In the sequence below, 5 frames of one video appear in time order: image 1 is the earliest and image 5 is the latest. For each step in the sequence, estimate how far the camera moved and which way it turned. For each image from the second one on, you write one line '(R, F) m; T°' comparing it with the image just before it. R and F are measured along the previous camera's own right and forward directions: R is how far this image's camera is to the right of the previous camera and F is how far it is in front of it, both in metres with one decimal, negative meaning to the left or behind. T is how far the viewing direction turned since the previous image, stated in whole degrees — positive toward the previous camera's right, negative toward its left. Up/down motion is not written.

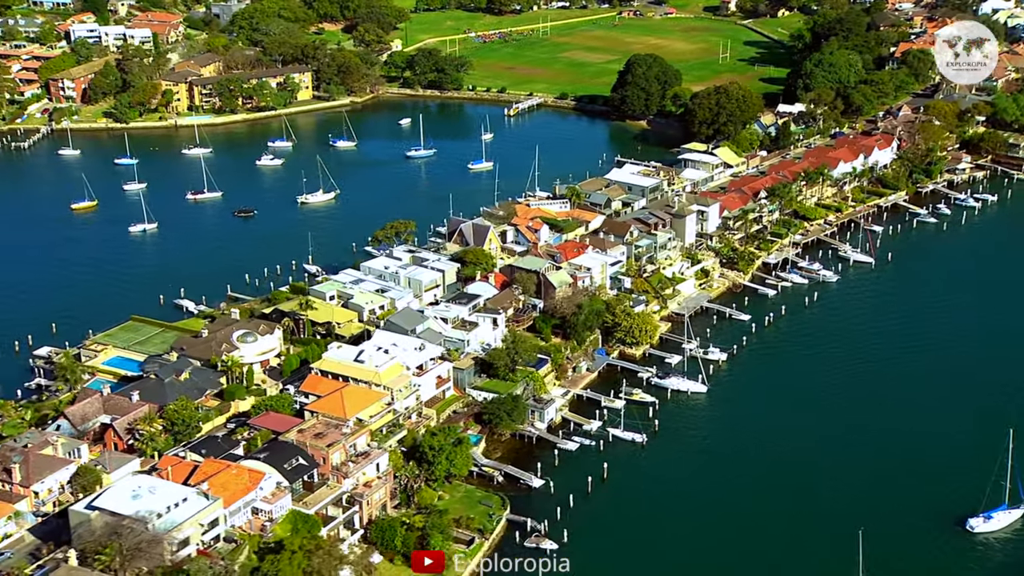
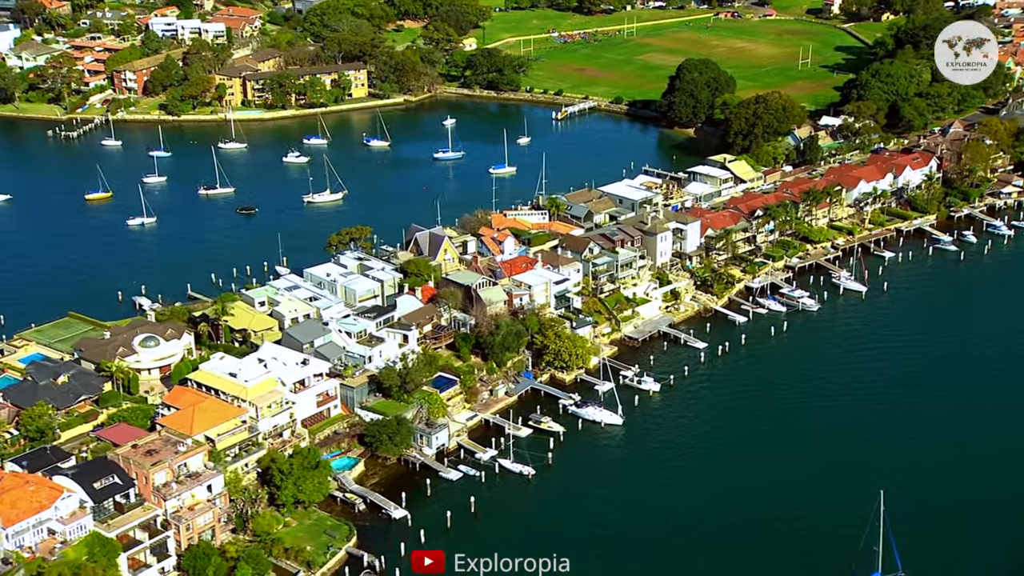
(+7.3, +2.4) m; -8°
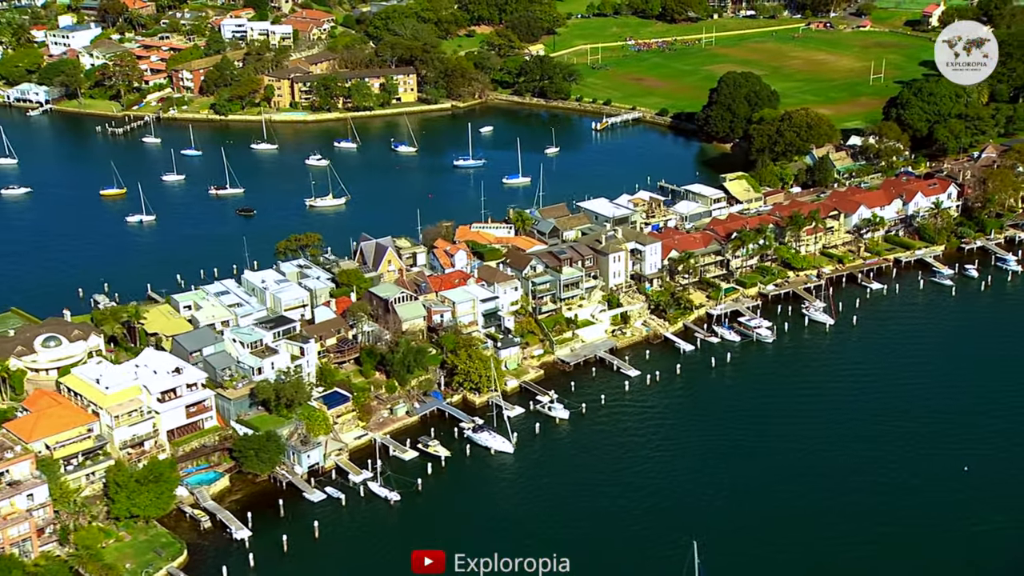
(+7.1, +1.9) m; -7°
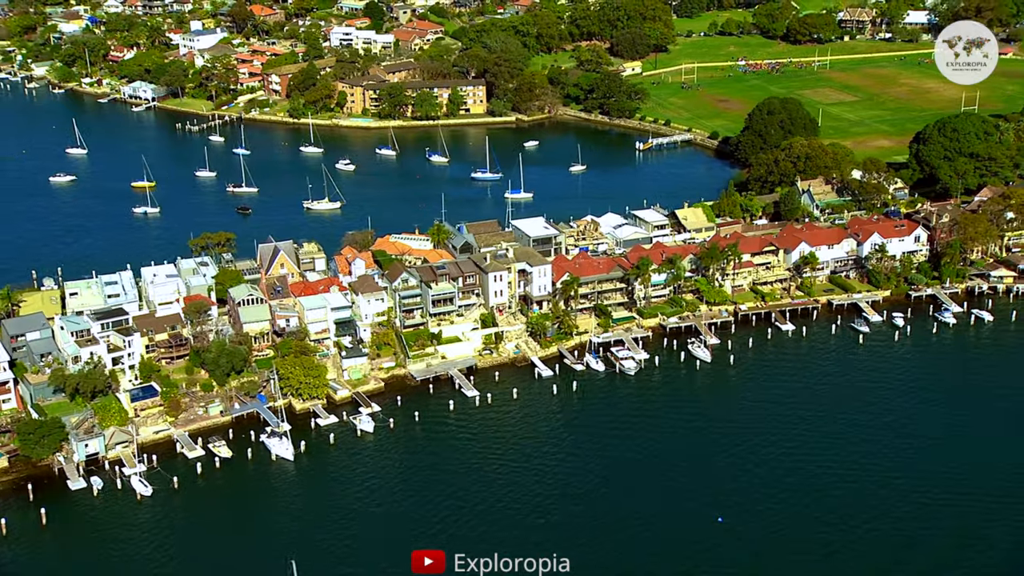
(+12.3, +1.9) m; -12°
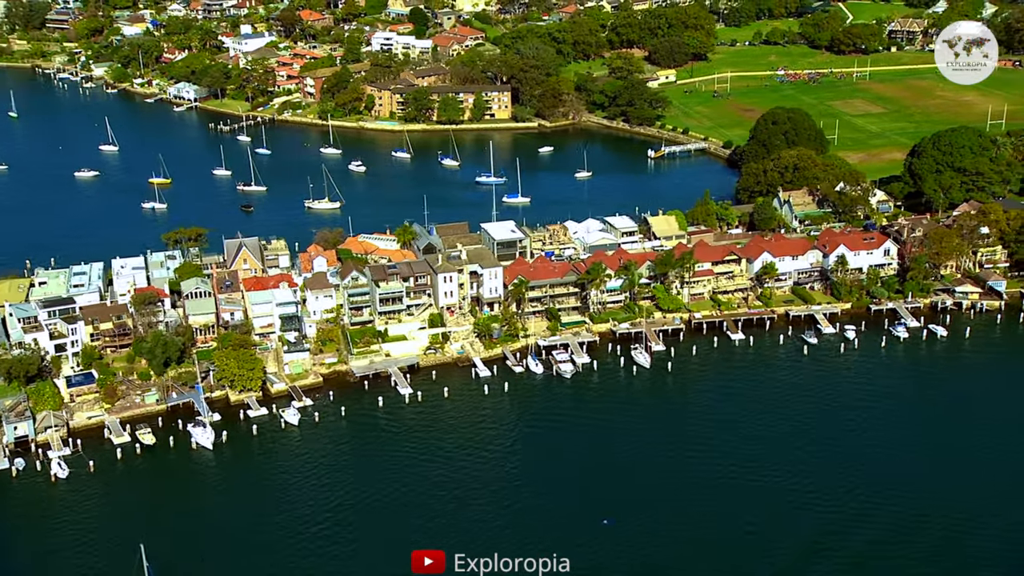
(+5.0, -0.1) m; -5°
